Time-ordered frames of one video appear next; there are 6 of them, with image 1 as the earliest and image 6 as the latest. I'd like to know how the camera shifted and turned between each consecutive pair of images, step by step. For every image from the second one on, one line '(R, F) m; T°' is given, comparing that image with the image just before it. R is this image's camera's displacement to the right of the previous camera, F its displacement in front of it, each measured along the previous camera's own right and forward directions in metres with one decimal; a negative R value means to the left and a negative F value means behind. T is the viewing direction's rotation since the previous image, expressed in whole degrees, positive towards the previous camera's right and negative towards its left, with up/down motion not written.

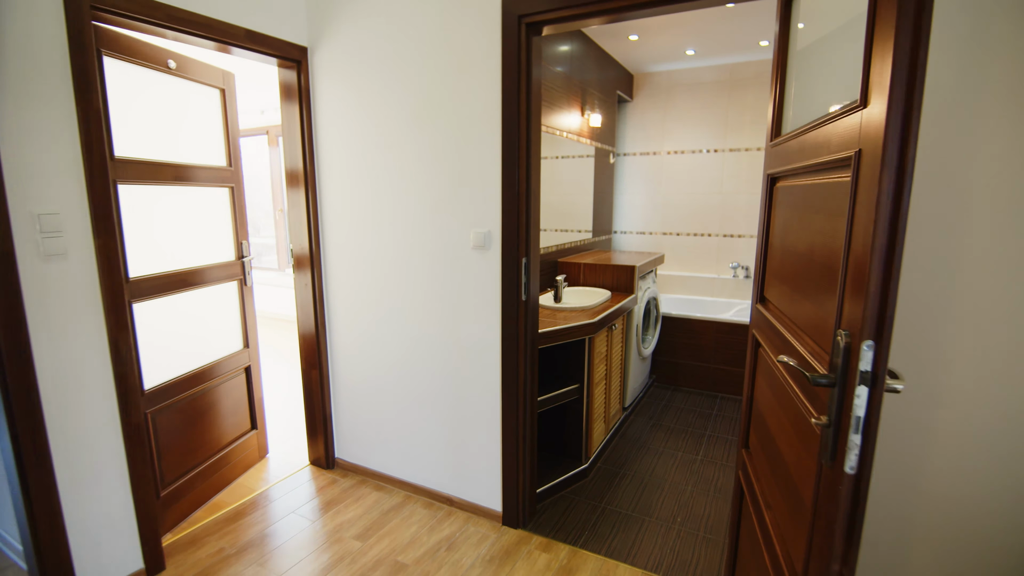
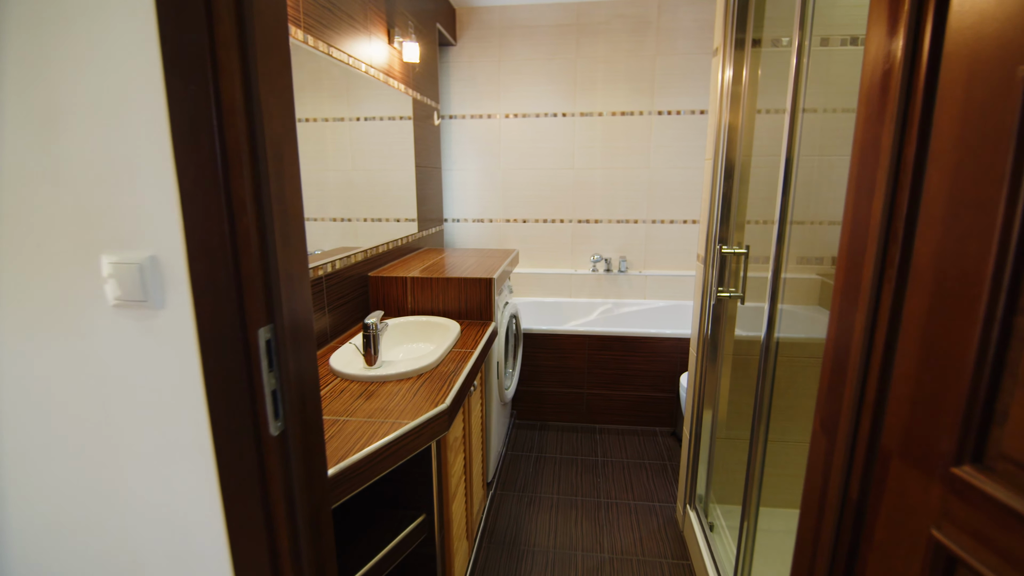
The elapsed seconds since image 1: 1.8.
(+0.1, +1.1) m; +20°
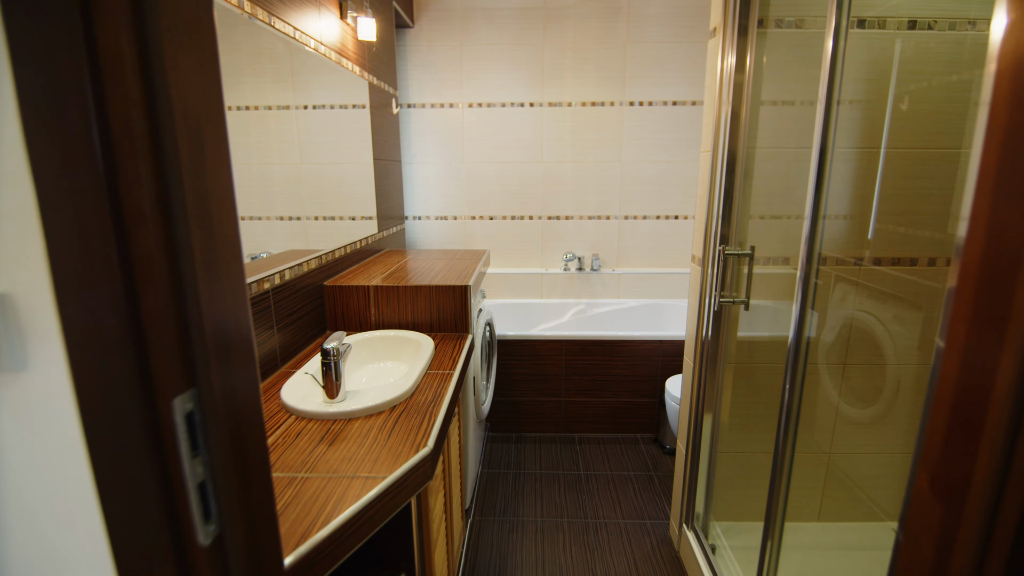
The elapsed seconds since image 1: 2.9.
(-0.1, +0.2) m; +5°
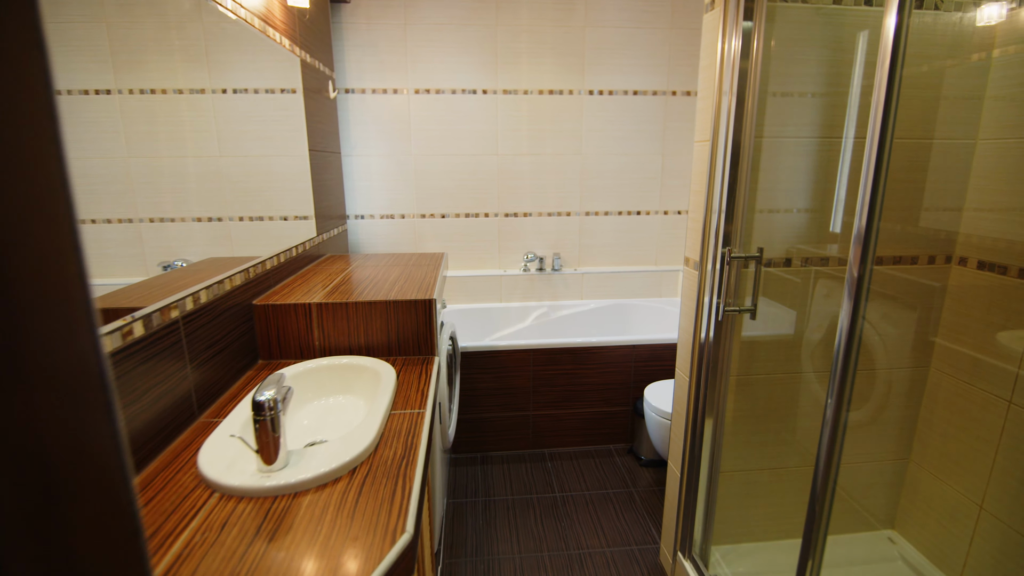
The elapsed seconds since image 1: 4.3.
(-0.1, +0.2) m; +7°
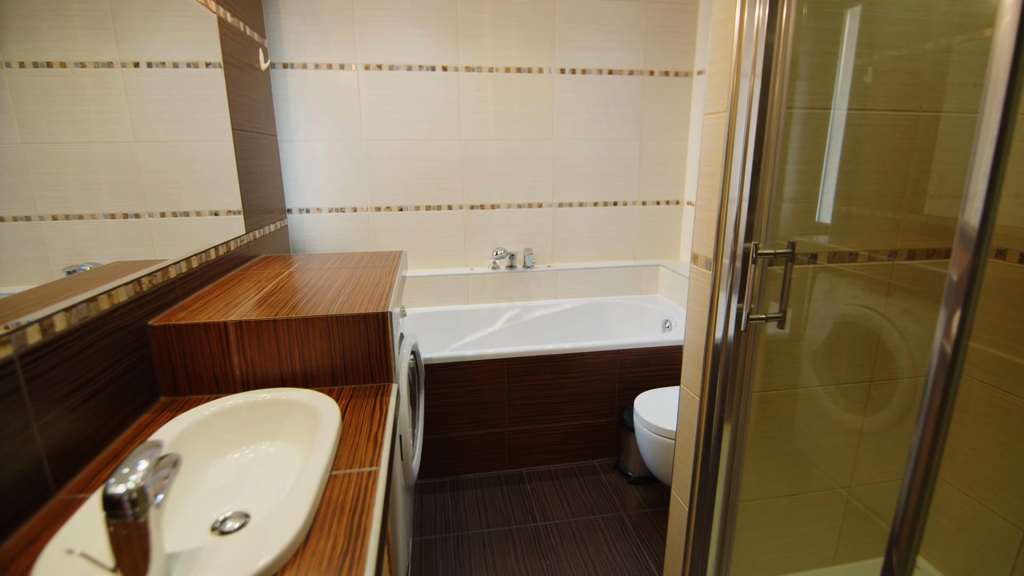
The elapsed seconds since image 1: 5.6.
(0.0, +0.3) m; +4°
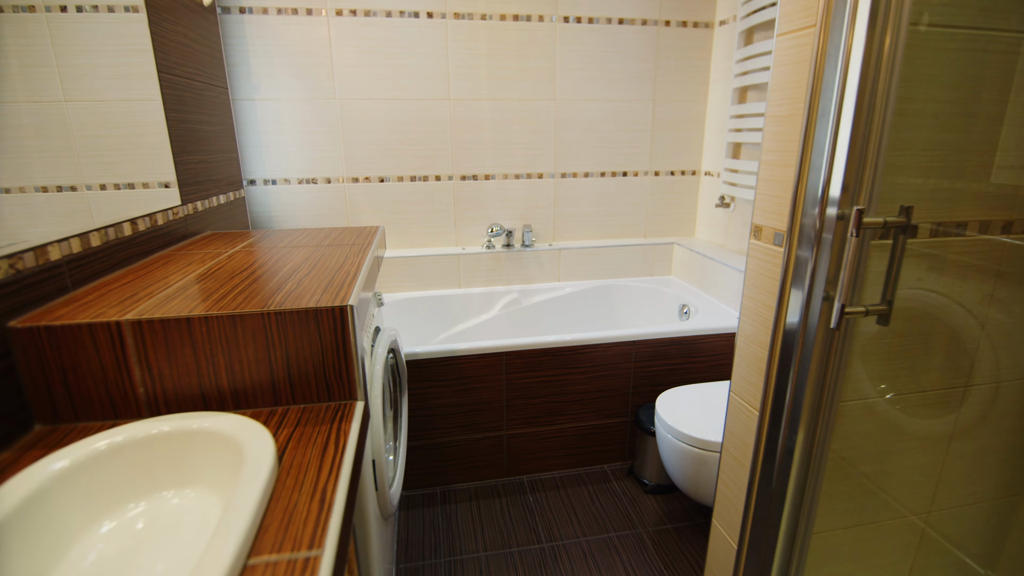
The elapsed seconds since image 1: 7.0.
(0.0, +0.3) m; +1°
